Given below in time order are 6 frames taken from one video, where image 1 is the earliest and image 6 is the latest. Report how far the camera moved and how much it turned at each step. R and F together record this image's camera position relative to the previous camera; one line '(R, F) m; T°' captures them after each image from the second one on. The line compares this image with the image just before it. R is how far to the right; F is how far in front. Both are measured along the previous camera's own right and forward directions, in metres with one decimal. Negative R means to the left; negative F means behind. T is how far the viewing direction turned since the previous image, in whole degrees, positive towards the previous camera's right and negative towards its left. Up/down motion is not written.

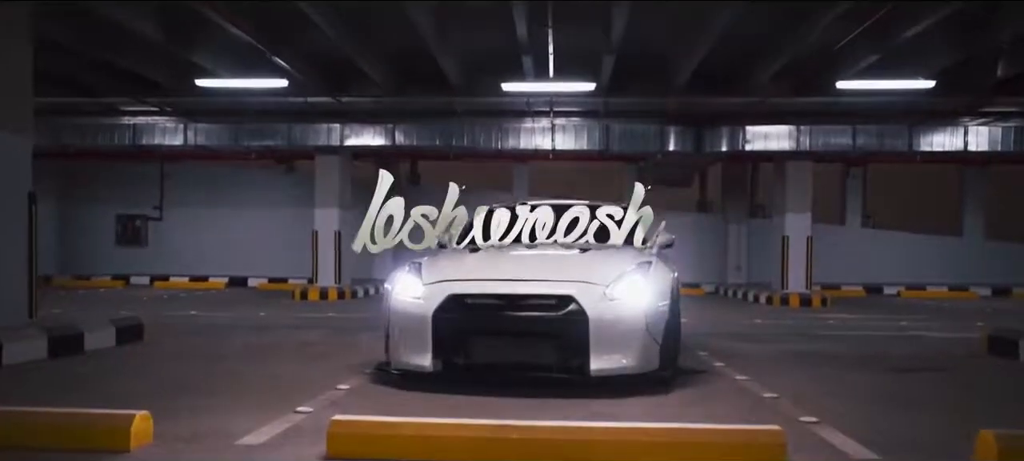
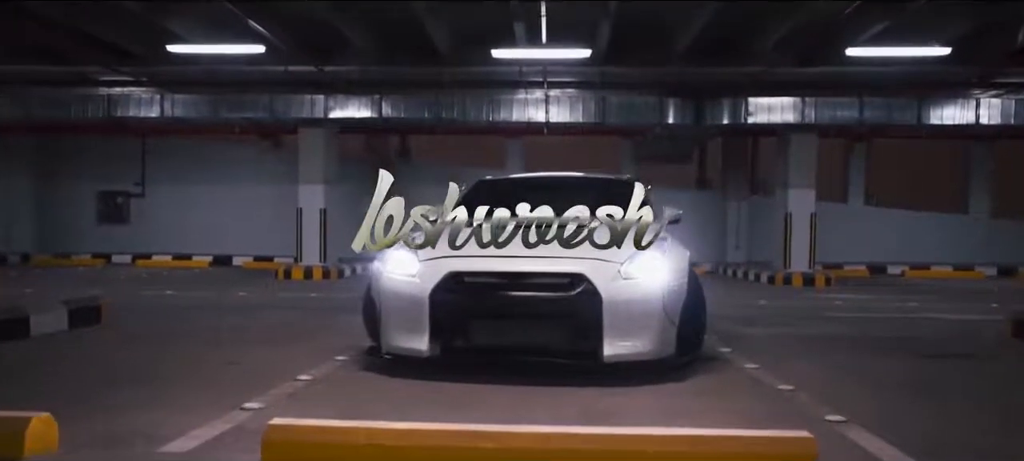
(+0.1, +0.5) m; 0°
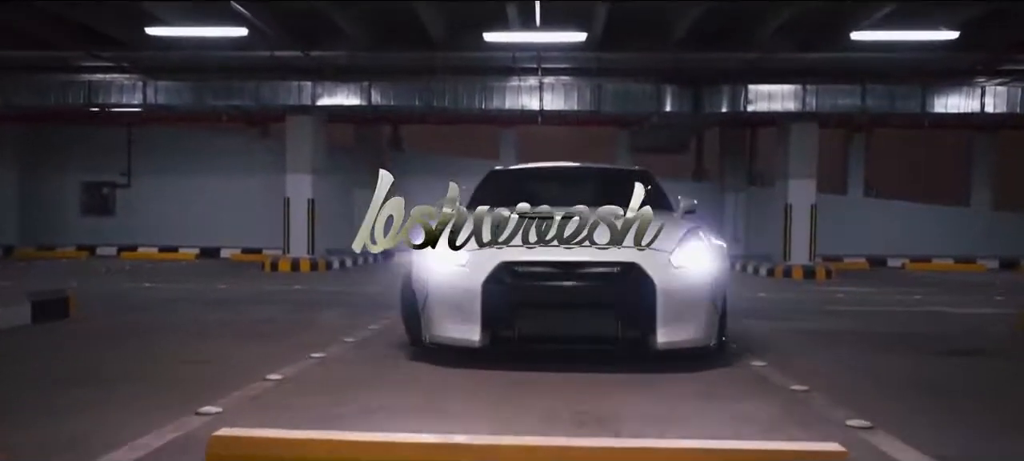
(0.0, +0.3) m; 0°
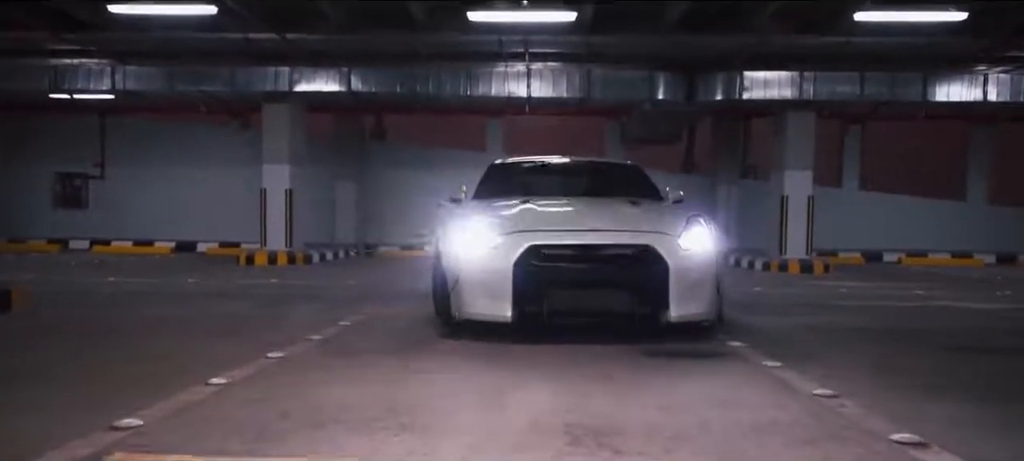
(0.0, +0.5) m; +1°
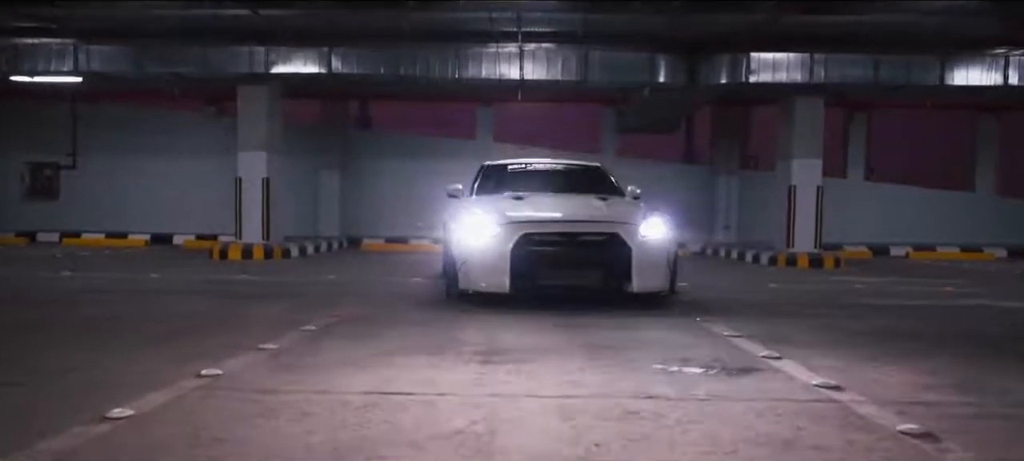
(0.0, +0.7) m; +1°
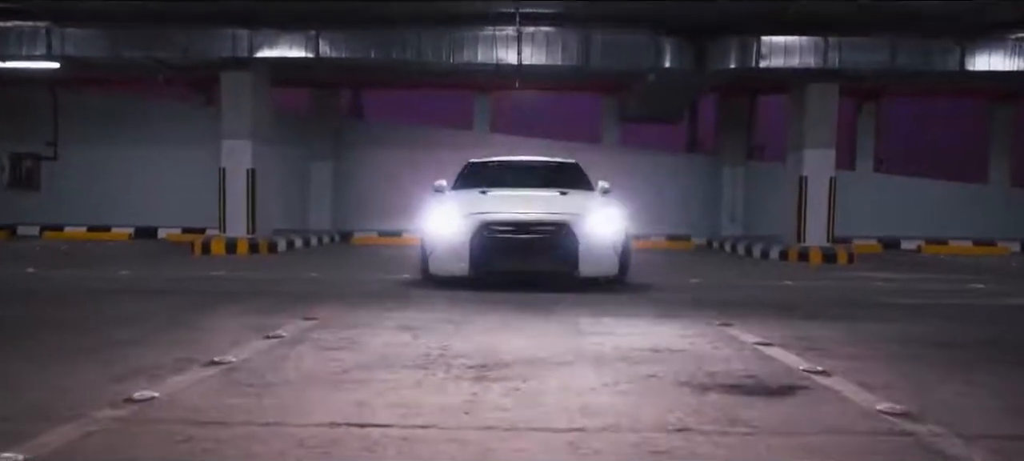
(0.0, +0.5) m; 0°
